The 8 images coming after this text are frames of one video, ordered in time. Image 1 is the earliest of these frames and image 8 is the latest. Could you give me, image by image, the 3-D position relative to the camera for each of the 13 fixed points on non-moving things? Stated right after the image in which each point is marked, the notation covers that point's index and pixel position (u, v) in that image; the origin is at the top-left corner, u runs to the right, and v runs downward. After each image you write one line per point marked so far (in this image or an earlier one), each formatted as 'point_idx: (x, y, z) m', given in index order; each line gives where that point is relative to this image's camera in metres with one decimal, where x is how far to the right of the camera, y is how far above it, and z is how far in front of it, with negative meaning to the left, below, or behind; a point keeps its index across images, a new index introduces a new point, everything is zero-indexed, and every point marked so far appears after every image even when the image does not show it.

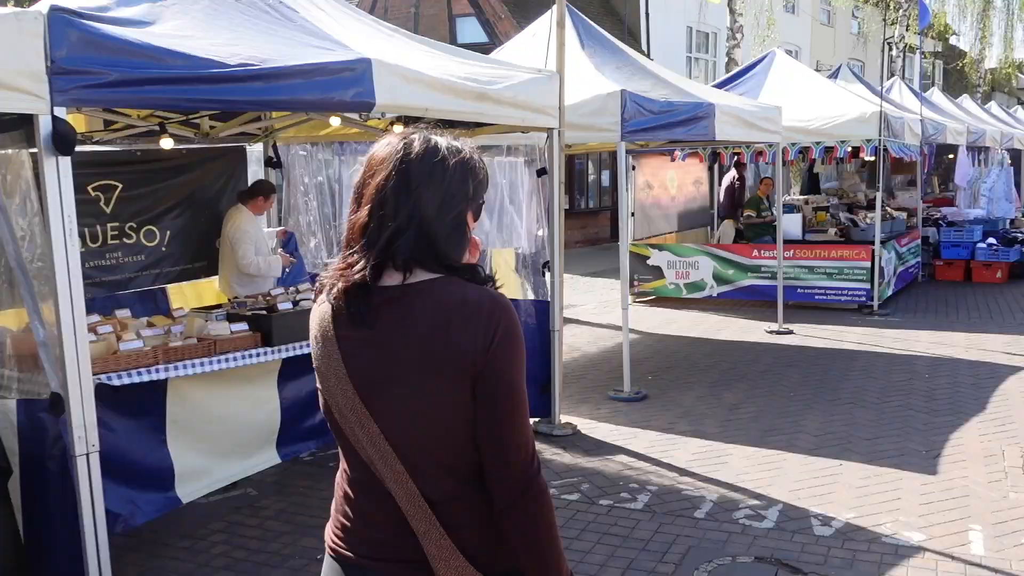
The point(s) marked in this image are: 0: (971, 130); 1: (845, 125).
0: (+6.9, +2.4, +13.8) m
1: (+3.5, +1.7, +9.6) m
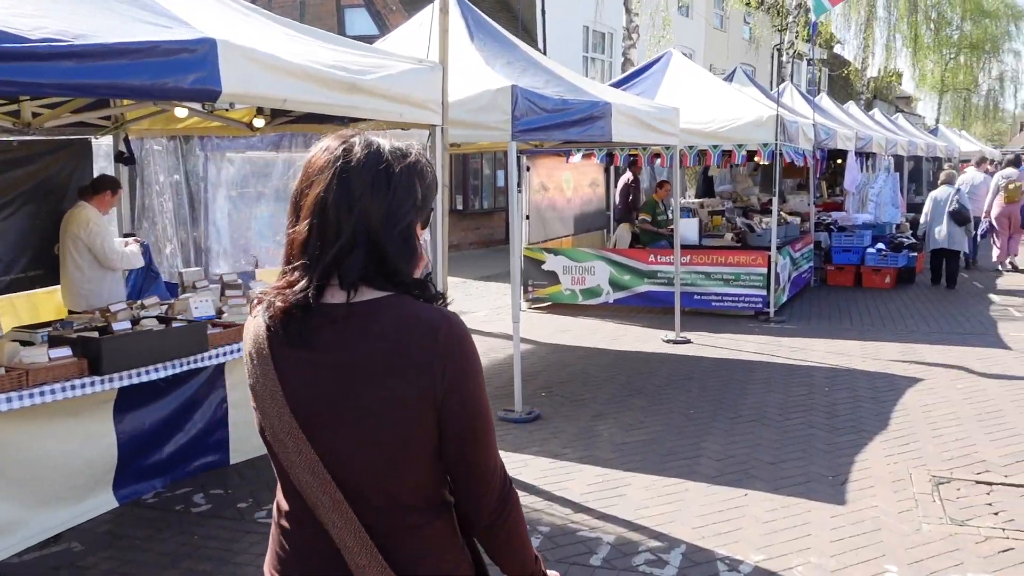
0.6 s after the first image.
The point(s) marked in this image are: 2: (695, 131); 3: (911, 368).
0: (+5.3, +2.3, +13.9) m
1: (+2.4, +1.6, +9.4) m
2: (+1.9, +1.7, +9.6) m
3: (+3.2, -0.6, +7.2) m
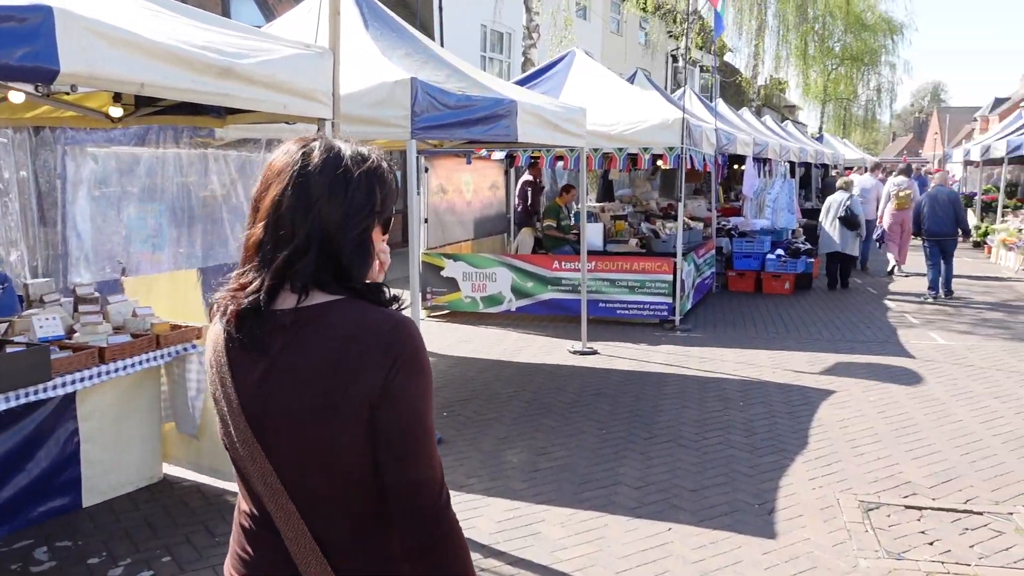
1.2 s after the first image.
0: (+3.8, +2.3, +14.0) m
1: (+1.3, +1.6, +9.1) m
2: (+0.9, +1.6, +9.3) m
3: (+2.4, -0.7, +7.0) m
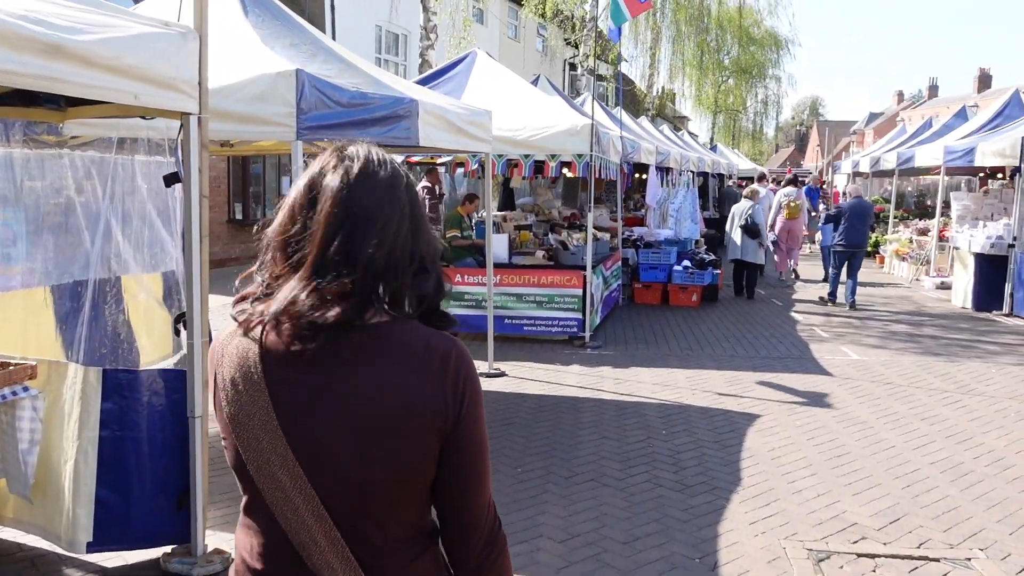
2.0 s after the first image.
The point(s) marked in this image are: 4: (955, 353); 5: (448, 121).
0: (+2.2, +2.1, +13.7) m
1: (+0.4, +1.4, +8.6) m
2: (-0.1, +1.4, +8.7) m
3: (+1.7, -0.8, +6.6) m
4: (+4.2, -0.6, +8.7) m
5: (-0.5, +1.2, +6.5) m
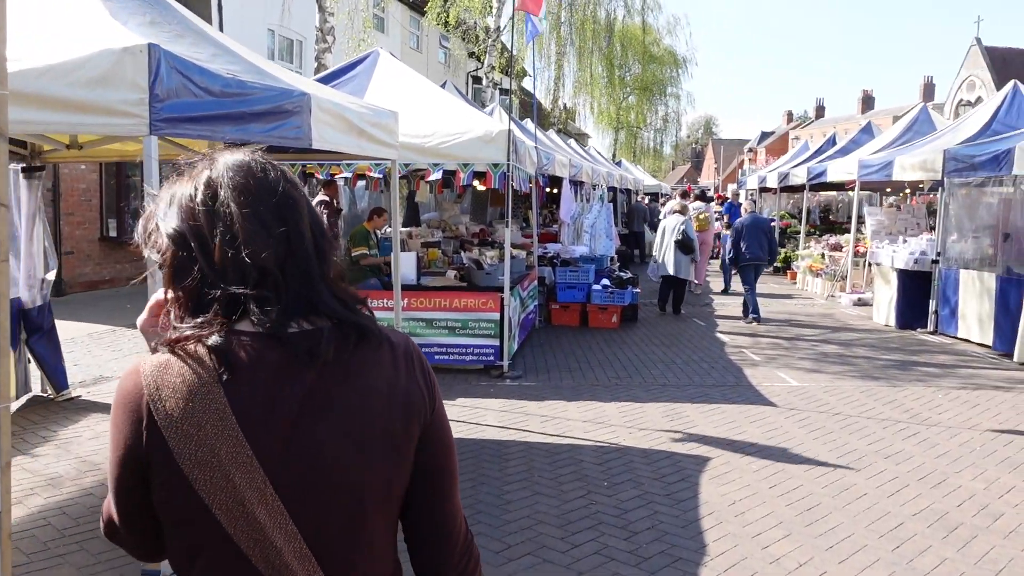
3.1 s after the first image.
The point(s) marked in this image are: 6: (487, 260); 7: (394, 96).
0: (+0.9, +1.8, +13.0) m
1: (-0.4, +1.2, +7.7) m
2: (-0.9, +1.2, +7.8) m
3: (+1.1, -1.0, +5.8) m
4: (+3.4, -0.8, +8.2) m
5: (-1.0, +1.0, +5.5) m
6: (-0.2, +0.3, +8.6) m
7: (-1.1, +1.8, +8.5) m
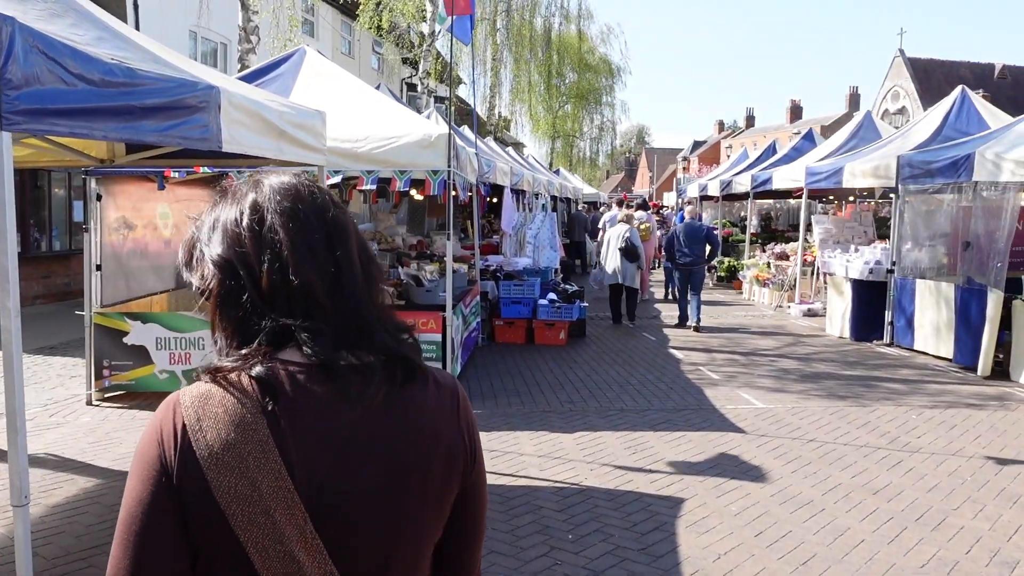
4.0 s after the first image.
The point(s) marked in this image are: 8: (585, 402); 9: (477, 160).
0: (0.0, +1.6, +12.4) m
1: (-0.8, +1.1, +7.0) m
2: (-1.3, +1.1, +7.1) m
3: (+0.8, -1.1, +5.2) m
4: (+3.0, -0.9, +7.7) m
5: (-1.3, +0.9, +4.8) m
6: (-0.7, +0.1, +7.9) m
7: (-1.6, +1.6, +7.7) m
8: (+0.6, -0.9, +7.3) m
9: (-0.4, +1.4, +9.9) m
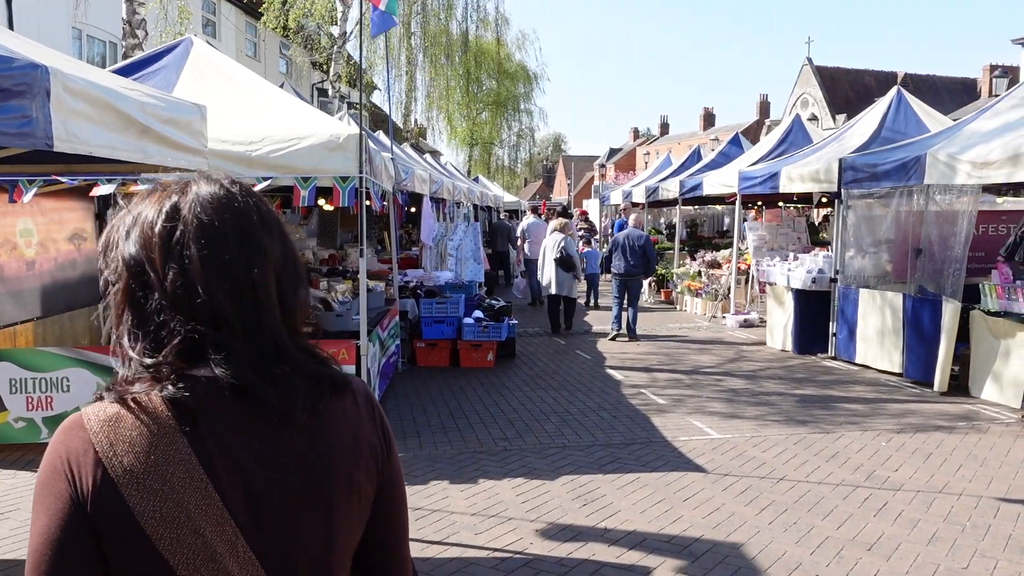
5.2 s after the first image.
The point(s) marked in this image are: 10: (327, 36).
0: (-1.0, +1.4, +11.5) m
1: (-1.4, +0.9, +6.1) m
2: (-1.9, +0.9, +6.0) m
3: (+0.5, -1.2, +4.4) m
4: (+2.4, -1.0, +7.1) m
5: (-1.6, +0.7, +3.8) m
6: (-1.3, -0.1, +6.9) m
7: (-2.2, +1.4, +6.7) m
8: (+0.1, -1.1, +6.5) m
9: (-1.2, +1.2, +8.9) m
10: (-4.0, +5.5, +19.8) m
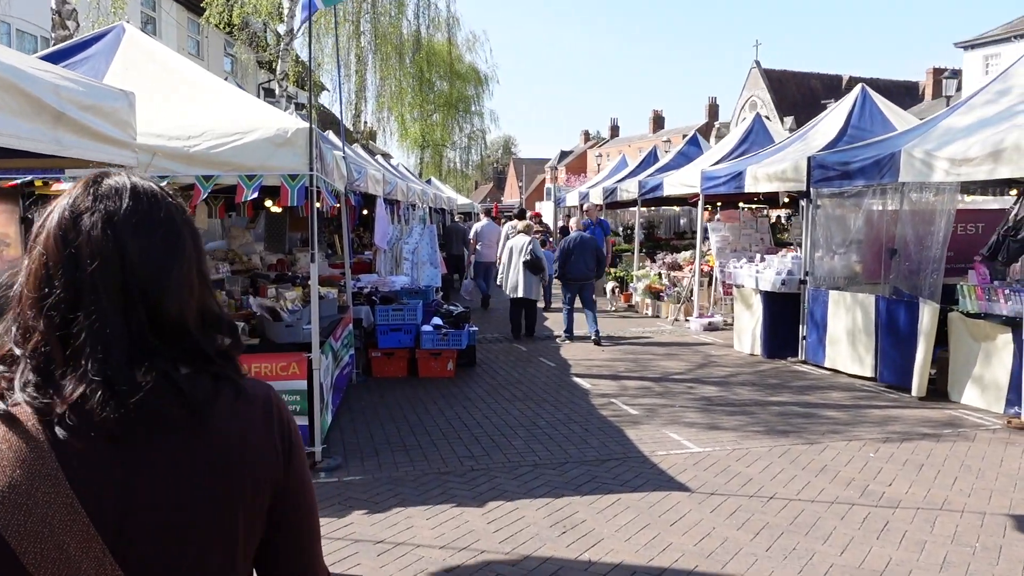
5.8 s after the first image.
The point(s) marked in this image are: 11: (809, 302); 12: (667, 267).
0: (-1.5, +1.3, +11.0) m
1: (-1.6, +0.8, +5.5) m
2: (-2.1, +0.8, +5.5) m
3: (+0.4, -1.2, +4.0) m
4: (+2.1, -1.0, +6.7) m
5: (-1.7, +0.7, +3.2) m
6: (-1.6, -0.1, +6.4) m
7: (-2.5, +1.4, +6.1) m
8: (-0.2, -1.1, +6.0) m
9: (-1.5, +1.1, +8.4) m
10: (-5.0, +5.4, +19.1) m
11: (+3.1, -0.1, +9.6) m
12: (+2.5, +0.3, +14.5) m
